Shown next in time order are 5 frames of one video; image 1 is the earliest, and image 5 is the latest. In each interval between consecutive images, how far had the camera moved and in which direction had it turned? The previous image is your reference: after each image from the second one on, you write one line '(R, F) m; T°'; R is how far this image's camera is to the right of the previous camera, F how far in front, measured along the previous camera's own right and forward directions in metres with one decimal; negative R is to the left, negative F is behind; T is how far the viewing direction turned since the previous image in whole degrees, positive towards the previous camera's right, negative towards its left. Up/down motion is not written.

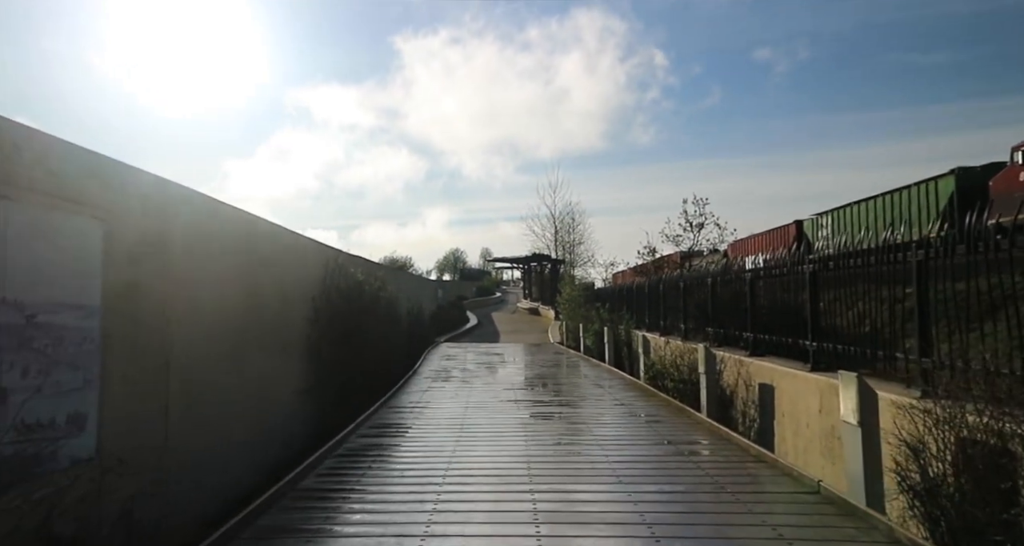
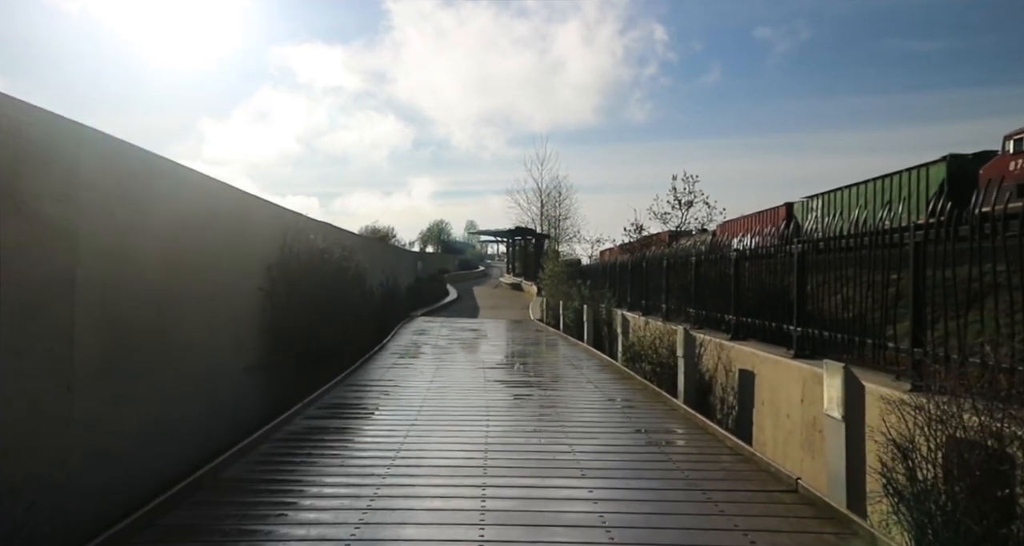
(+0.2, +0.4) m; +1°
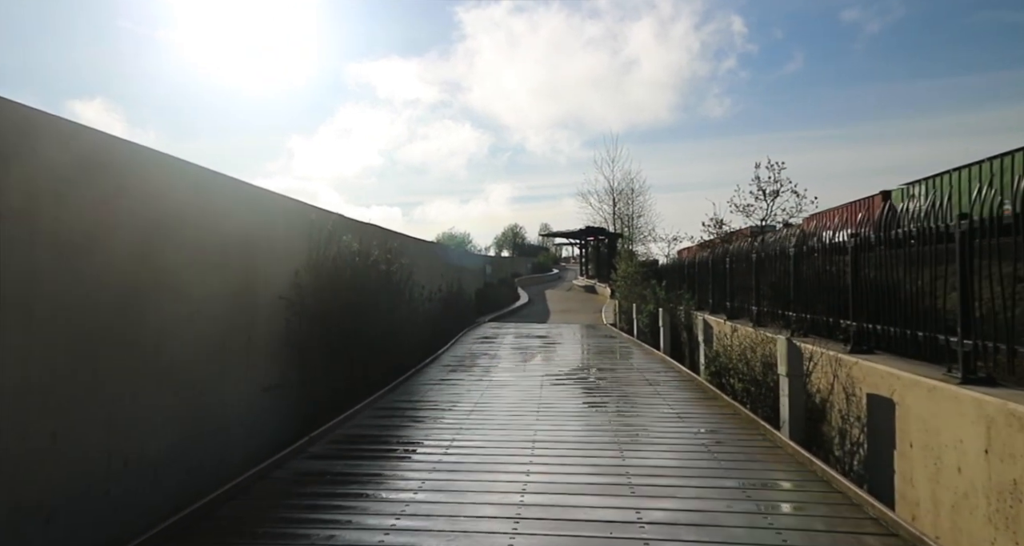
(+0.2, +1.1) m; -8°
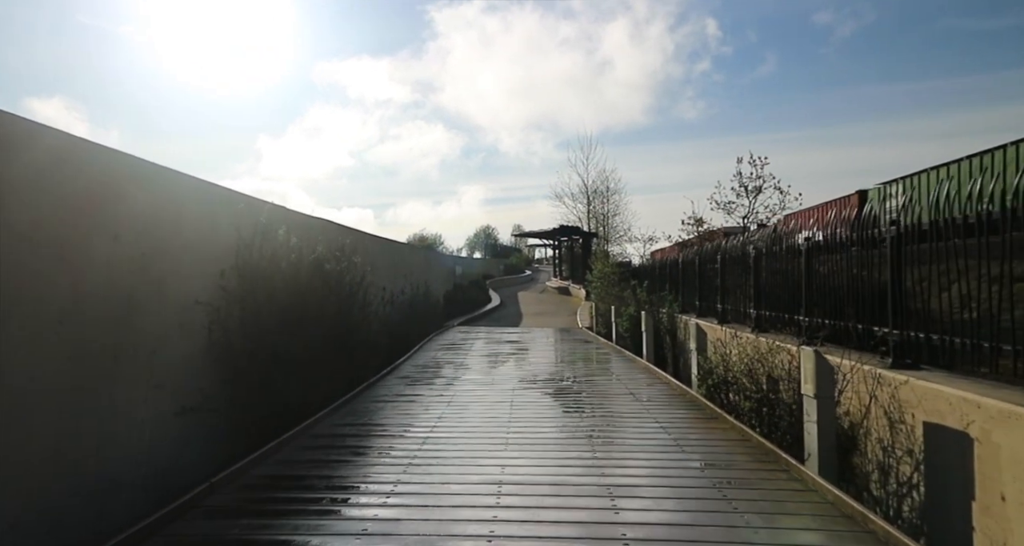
(+0.1, +1.0) m; +3°
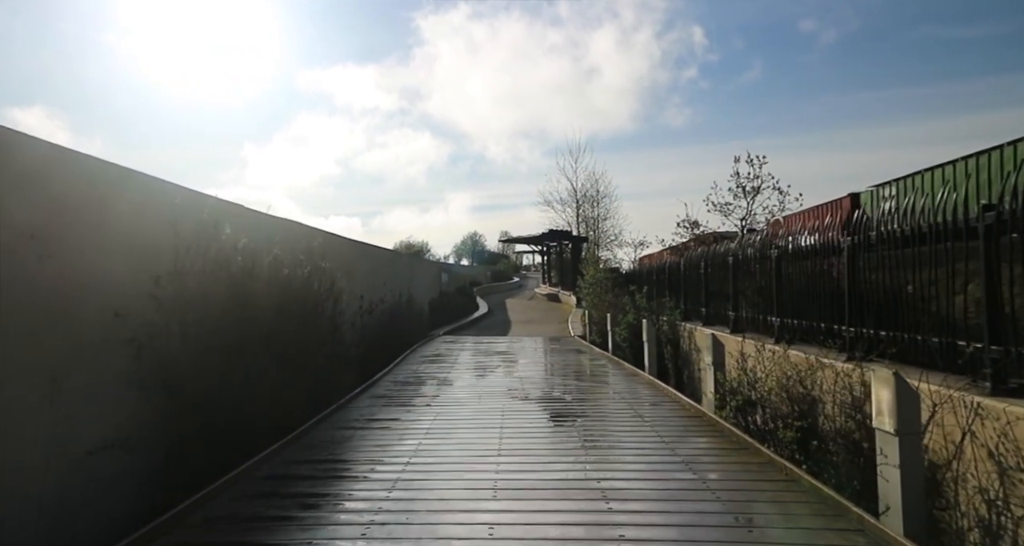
(0.0, +0.9) m; +1°
